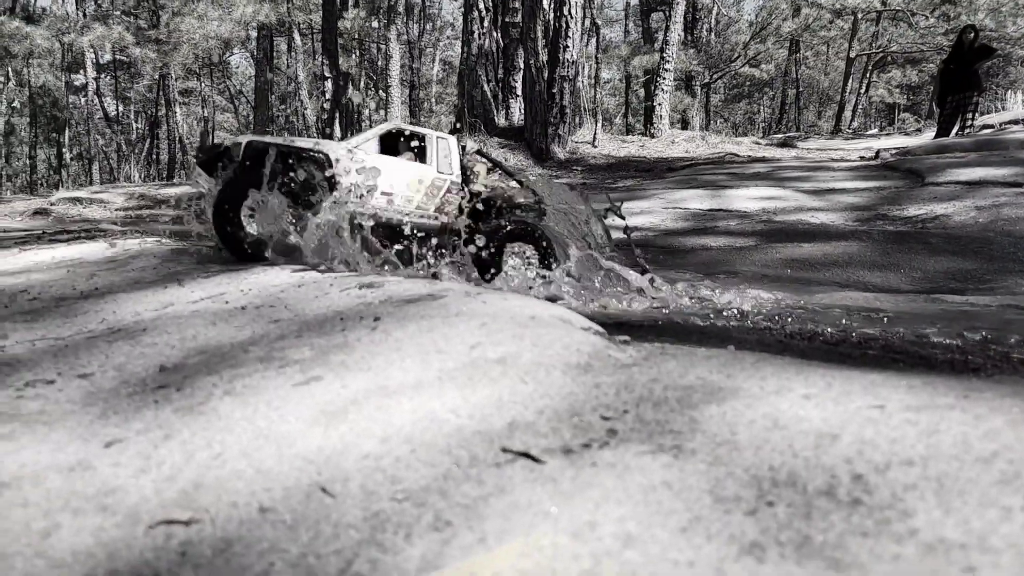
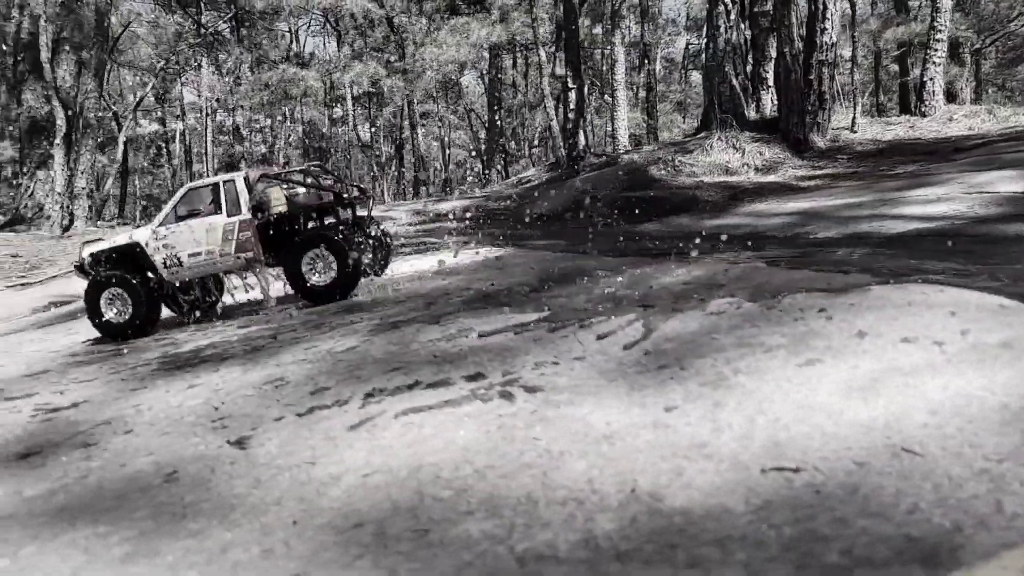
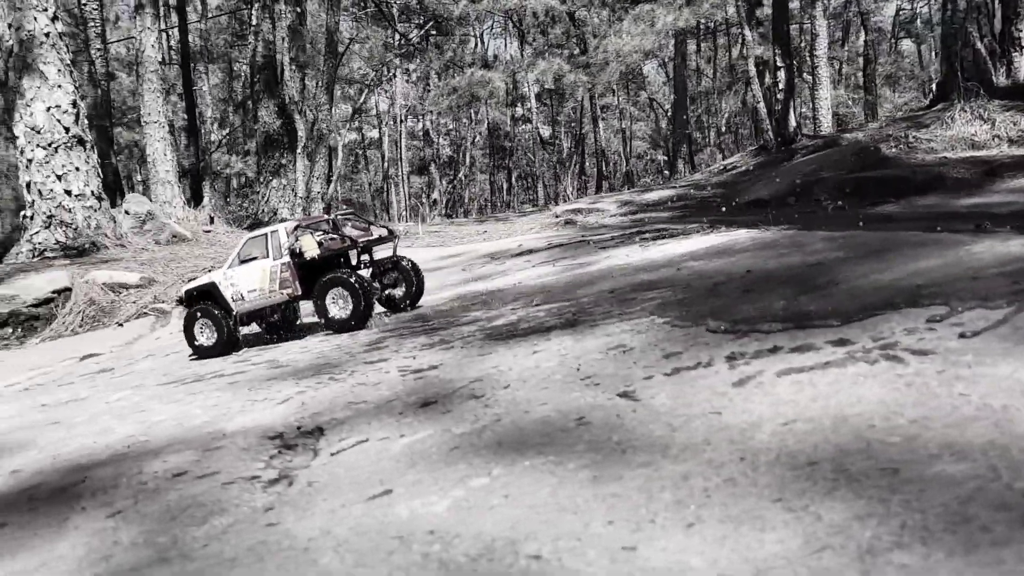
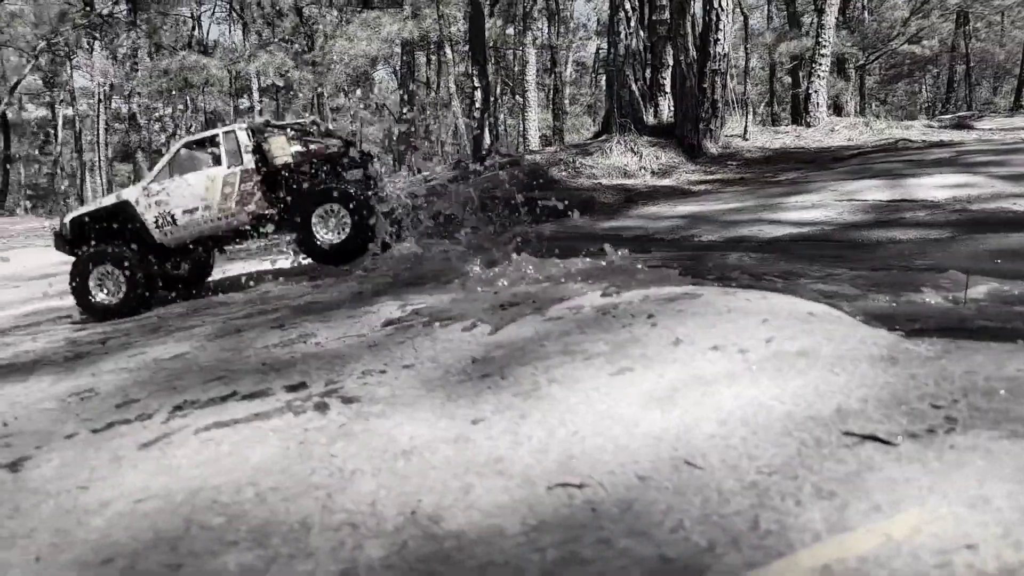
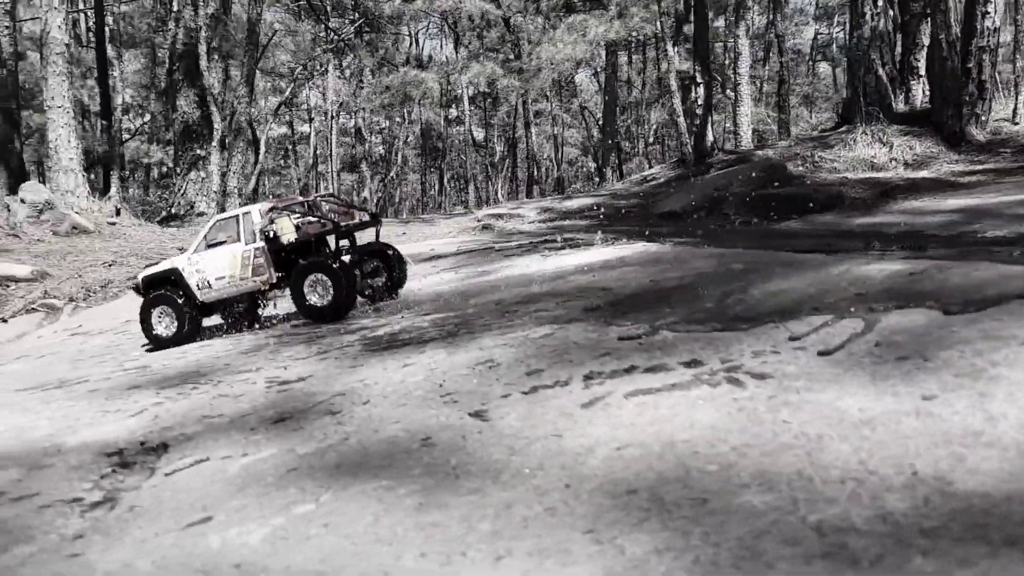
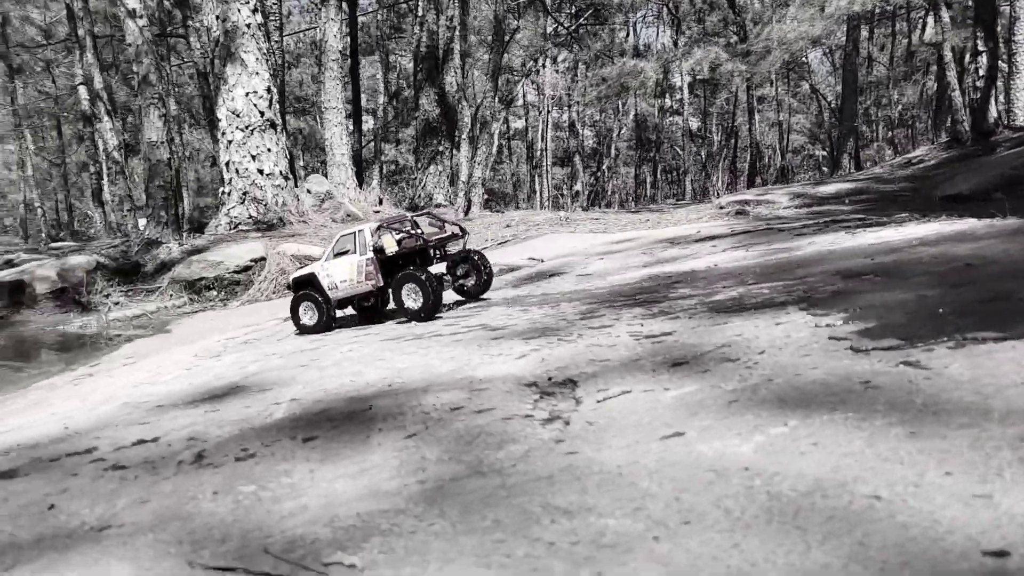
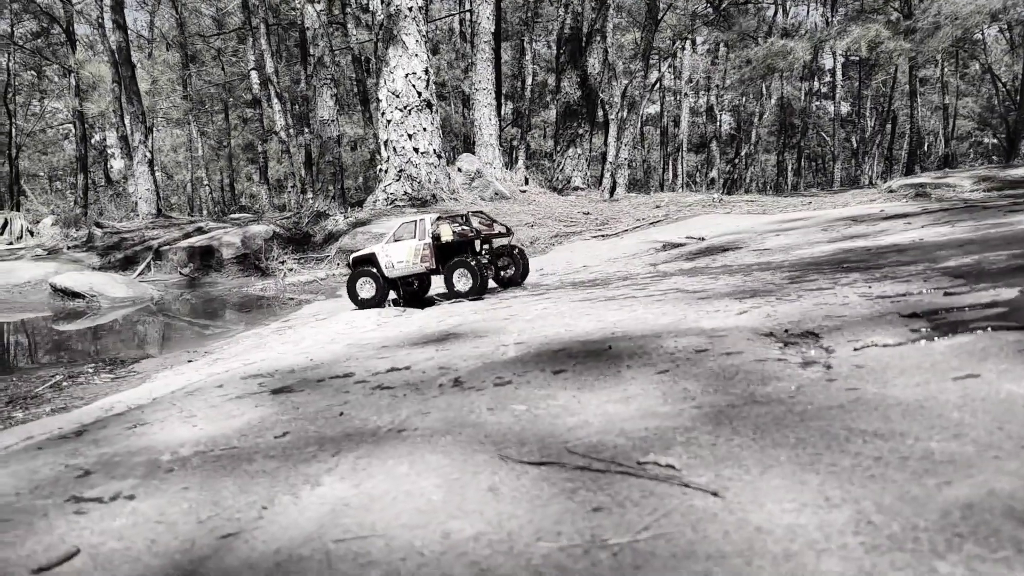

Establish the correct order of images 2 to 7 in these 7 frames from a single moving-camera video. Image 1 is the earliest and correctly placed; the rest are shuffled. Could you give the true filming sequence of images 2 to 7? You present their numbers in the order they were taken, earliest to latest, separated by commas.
4, 2, 5, 3, 6, 7
